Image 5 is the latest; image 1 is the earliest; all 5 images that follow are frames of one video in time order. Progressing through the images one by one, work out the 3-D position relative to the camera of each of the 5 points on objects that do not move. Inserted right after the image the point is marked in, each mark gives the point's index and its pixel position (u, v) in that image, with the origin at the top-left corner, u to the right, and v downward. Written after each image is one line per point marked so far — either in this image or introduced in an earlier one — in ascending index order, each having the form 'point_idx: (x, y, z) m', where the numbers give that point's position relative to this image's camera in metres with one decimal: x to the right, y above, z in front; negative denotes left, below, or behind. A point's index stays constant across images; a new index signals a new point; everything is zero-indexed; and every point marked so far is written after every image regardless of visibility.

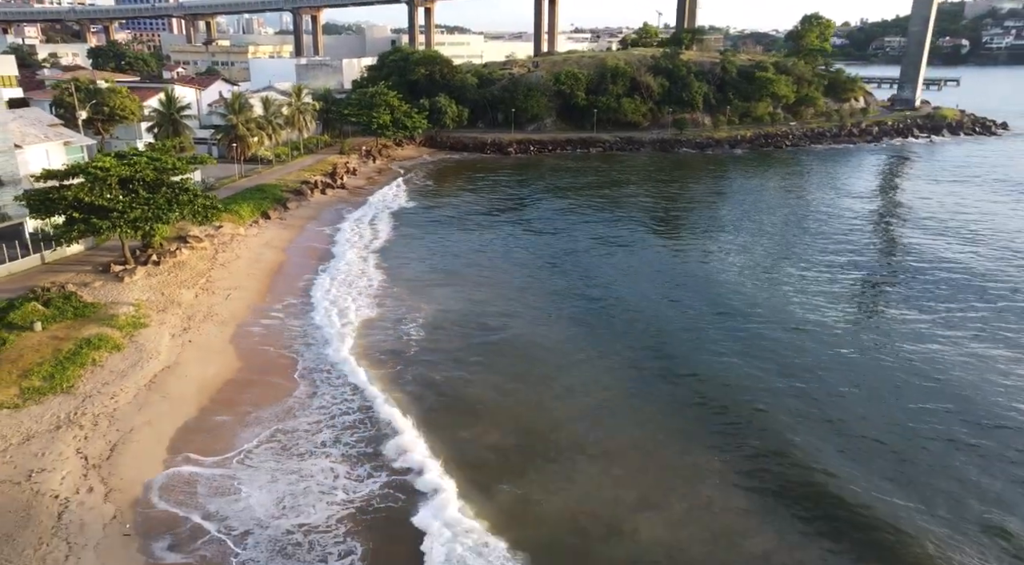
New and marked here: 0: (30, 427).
0: (-12.7, -3.7, +19.8) m
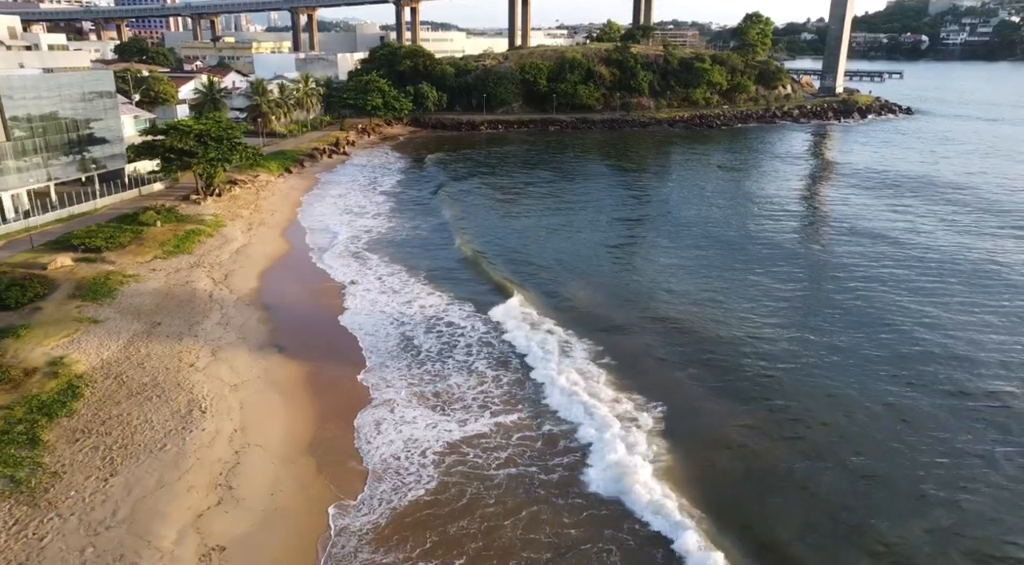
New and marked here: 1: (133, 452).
0: (-15.0, +0.8, +33.6) m
1: (-9.4, -4.2, +18.7) m
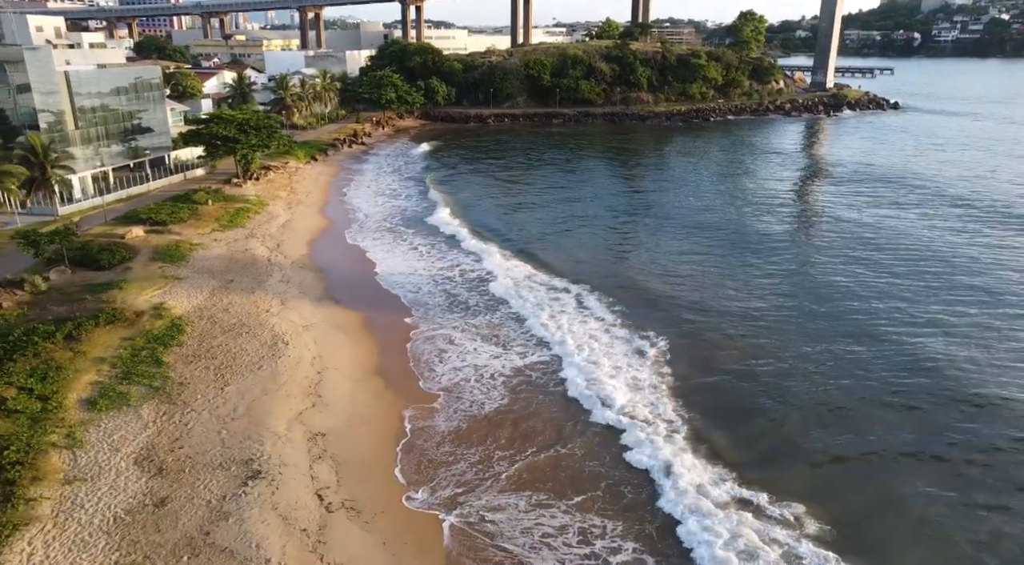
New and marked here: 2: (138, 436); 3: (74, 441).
0: (-14.1, +2.3, +38.0) m
1: (-8.4, -2.7, +23.1) m
2: (-9.5, -3.9, +19.2) m
3: (-10.8, -3.9, +18.6) m
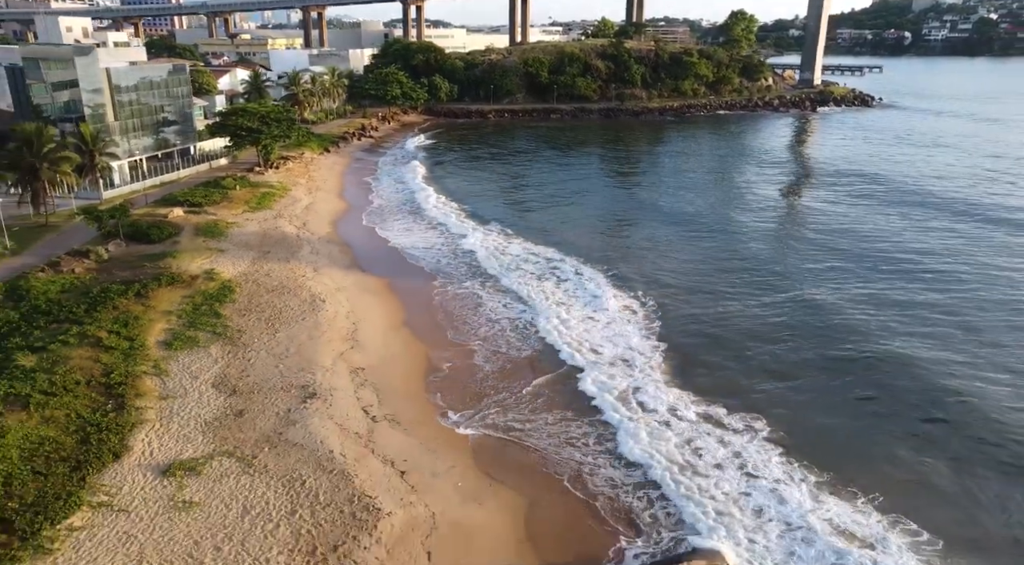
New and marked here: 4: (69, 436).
0: (-13.9, +3.6, +41.8) m
1: (-8.1, -1.4, +27.0) m
2: (-9.2, -2.6, +23.1) m
3: (-10.5, -2.6, +22.5) m
4: (-10.7, -3.7, +18.1) m
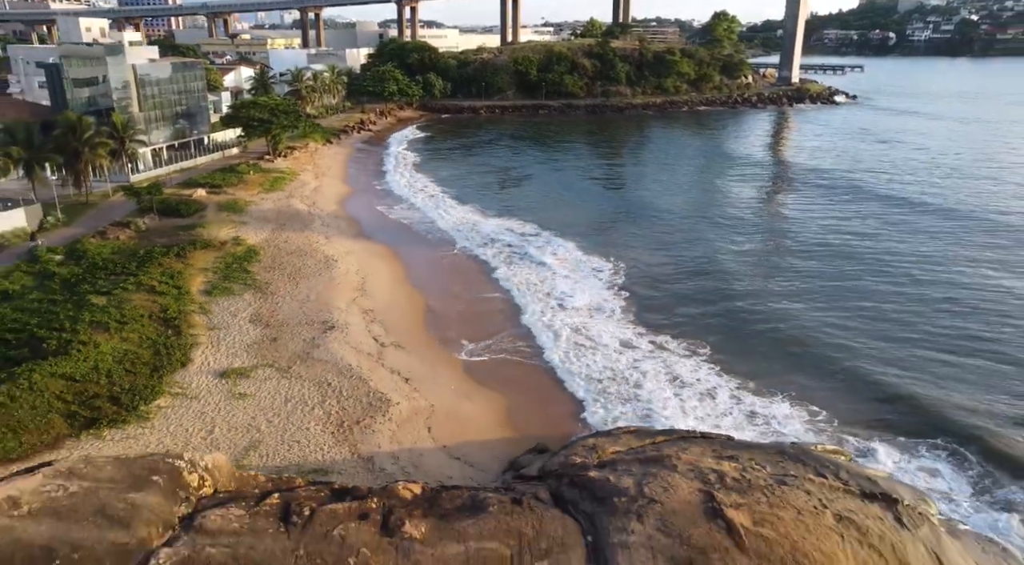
0: (-14.7, +5.2, +46.6) m
1: (-8.8, +0.3, +31.8) m
2: (-9.8, -1.0, +27.9) m
3: (-11.1, -1.0, +27.3) m
4: (-11.2, -2.0, +22.9) m
